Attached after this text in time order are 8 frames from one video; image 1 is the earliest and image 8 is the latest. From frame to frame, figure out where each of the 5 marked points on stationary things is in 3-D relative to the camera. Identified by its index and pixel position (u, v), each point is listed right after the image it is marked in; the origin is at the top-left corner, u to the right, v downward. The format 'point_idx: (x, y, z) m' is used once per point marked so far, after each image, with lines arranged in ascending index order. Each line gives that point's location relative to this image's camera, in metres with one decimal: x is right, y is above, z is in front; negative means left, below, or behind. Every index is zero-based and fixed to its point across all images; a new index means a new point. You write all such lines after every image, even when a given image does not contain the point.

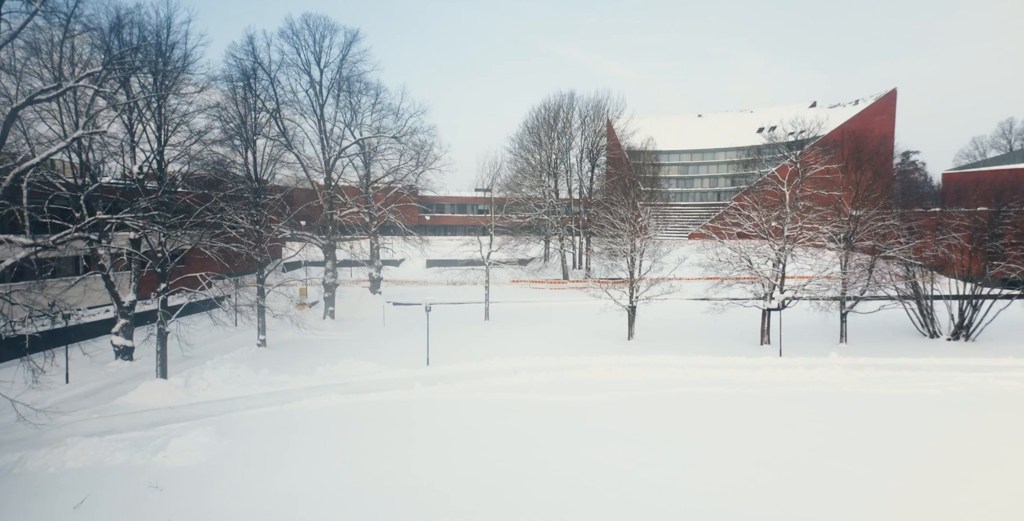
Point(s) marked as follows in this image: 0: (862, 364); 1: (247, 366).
0: (+11.9, -3.5, +19.4) m
1: (-7.1, -2.8, +15.5) m
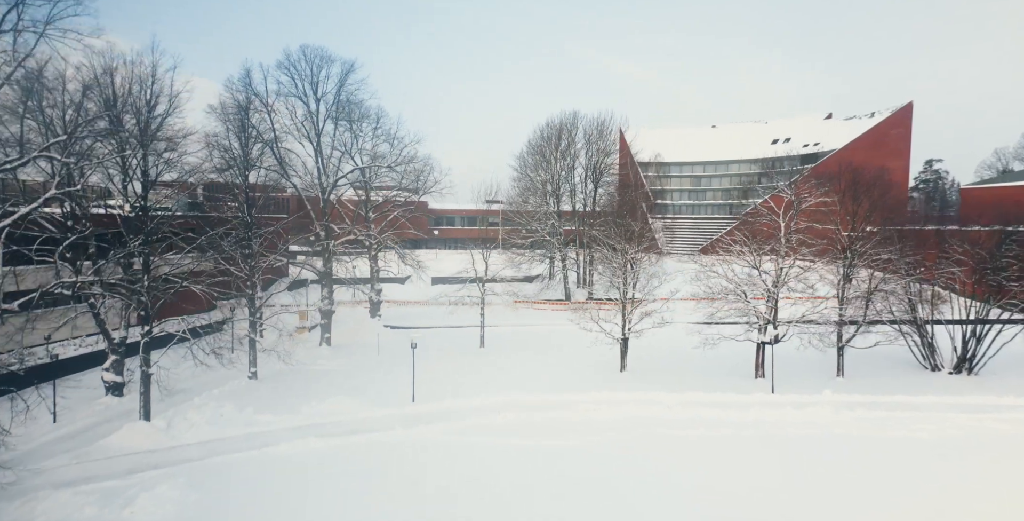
0: (+11.4, -4.7, +19.1) m
1: (-7.7, -3.9, +15.7) m
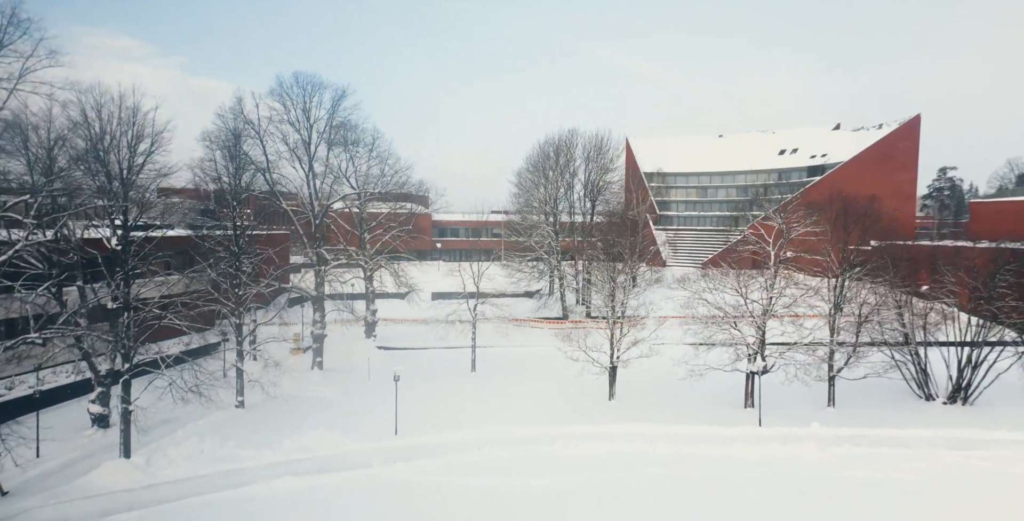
0: (+10.9, -5.8, +18.8) m
1: (-8.3, -4.9, +15.9) m
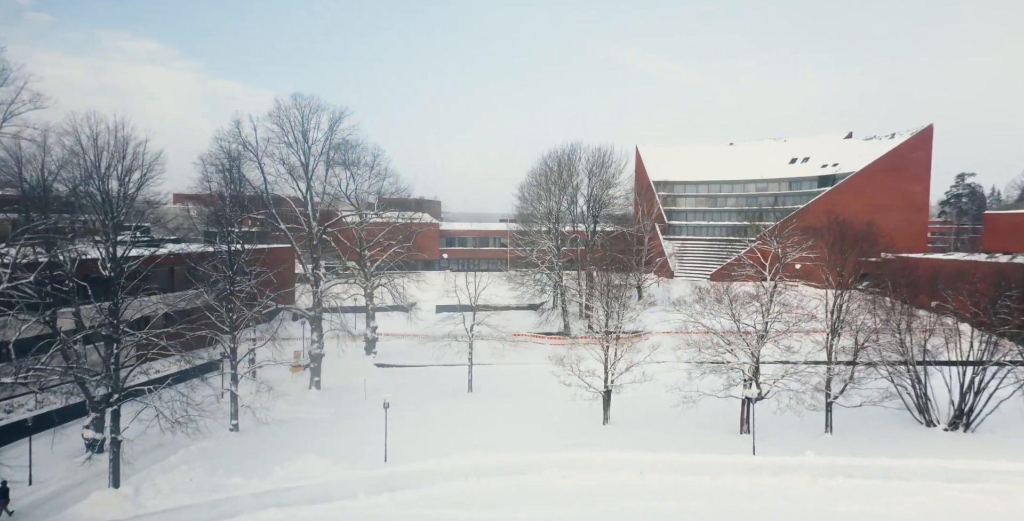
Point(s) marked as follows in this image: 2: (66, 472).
0: (+10.6, -6.7, +18.6) m
1: (-8.7, -5.8, +16.1) m
2: (-12.2, -5.8, +15.6) m
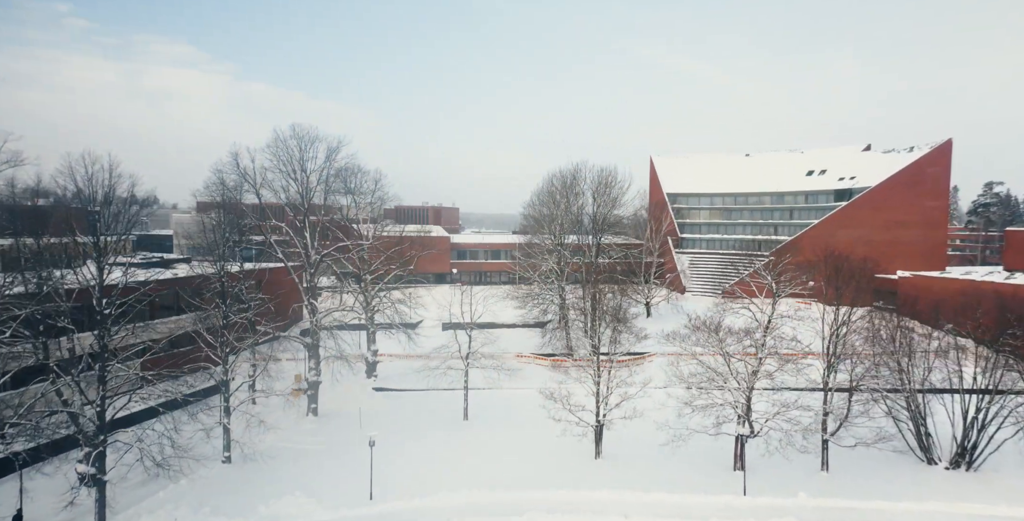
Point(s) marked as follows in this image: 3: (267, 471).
0: (+10.1, -8.0, +18.2) m
1: (-9.2, -7.0, +16.4) m
2: (-12.8, -6.9, +16.0) m
3: (-8.0, -6.8, +18.6) m
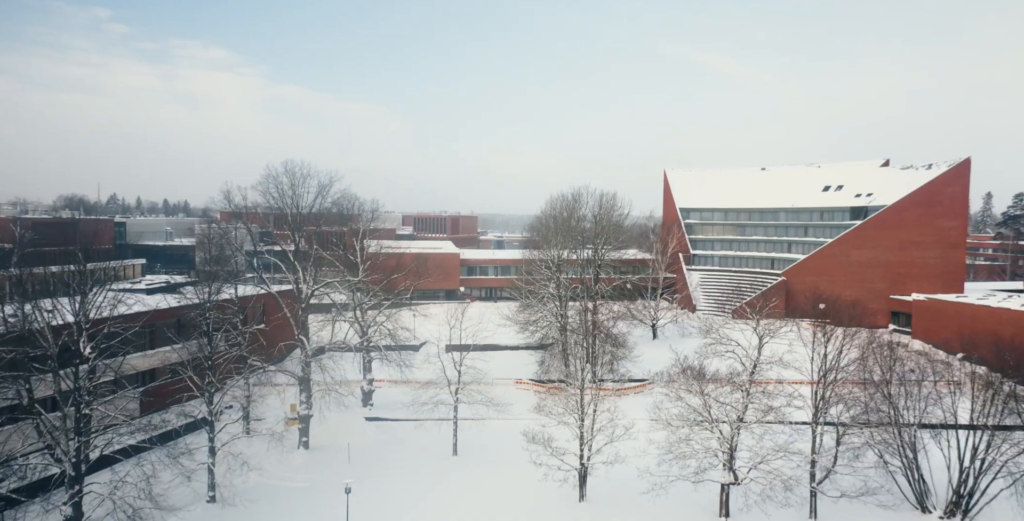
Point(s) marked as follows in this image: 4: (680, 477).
0: (+9.3, -9.6, +17.8) m
1: (-10.1, -8.5, +16.7) m
2: (-13.6, -8.4, +16.5) m
3: (-8.8, -8.4, +18.9) m
4: (+5.9, -7.6, +20.1) m
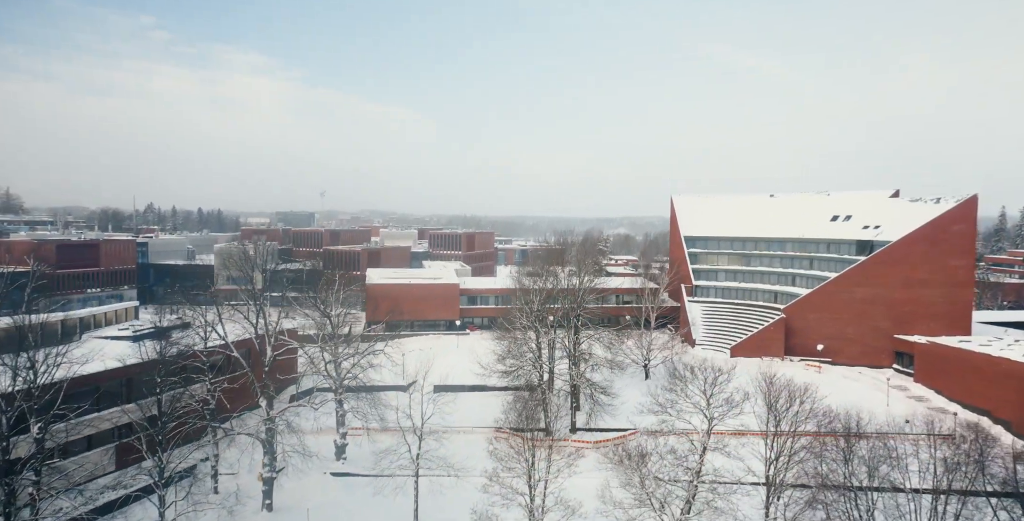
0: (+7.1, -12.5, +17.4) m
1: (-12.3, -11.3, +17.1) m
2: (-15.8, -11.2, +17.0) m
3: (-10.9, -11.2, +19.2) m
4: (+3.8, -10.5, +19.8) m
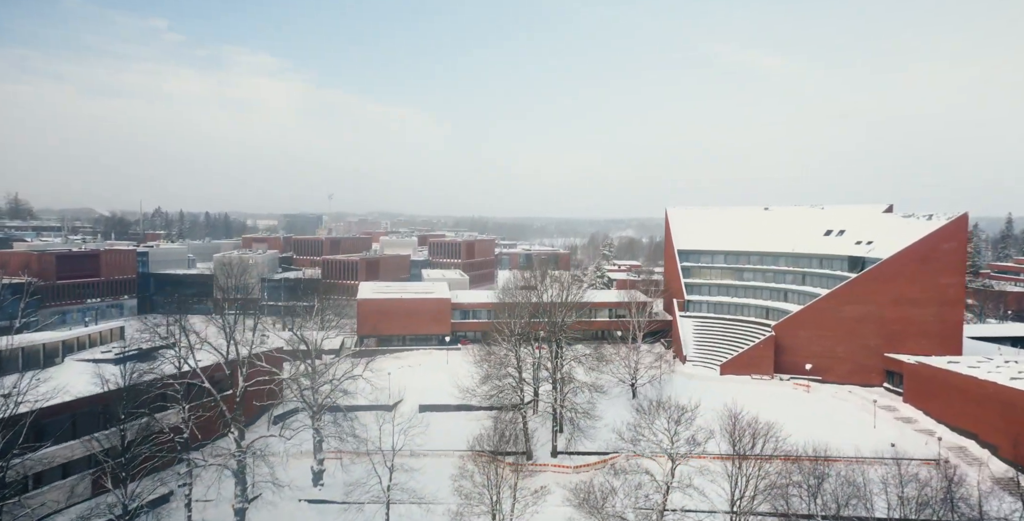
0: (+5.7, -13.9, +17.3) m
1: (-13.7, -12.6, +17.2) m
2: (-17.3, -12.6, +17.2) m
3: (-12.3, -12.6, +19.3) m
4: (+2.4, -12.0, +19.8) m
